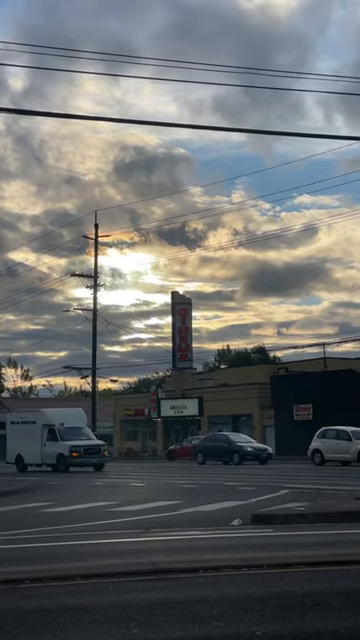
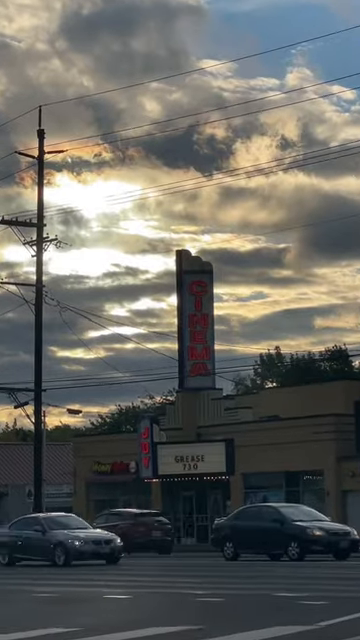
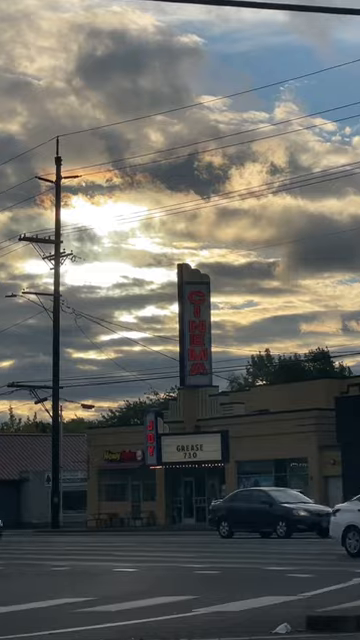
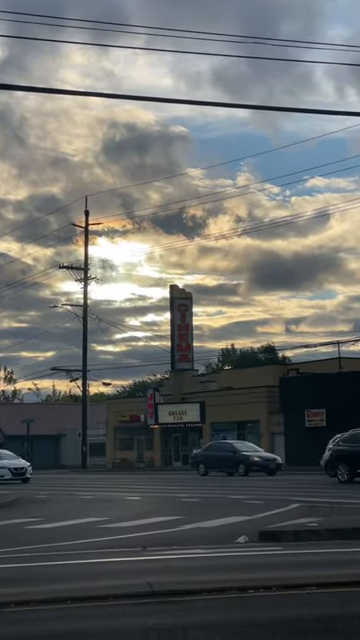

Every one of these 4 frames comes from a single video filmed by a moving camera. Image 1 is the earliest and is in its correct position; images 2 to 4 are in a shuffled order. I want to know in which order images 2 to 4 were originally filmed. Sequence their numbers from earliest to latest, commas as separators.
4, 3, 2
